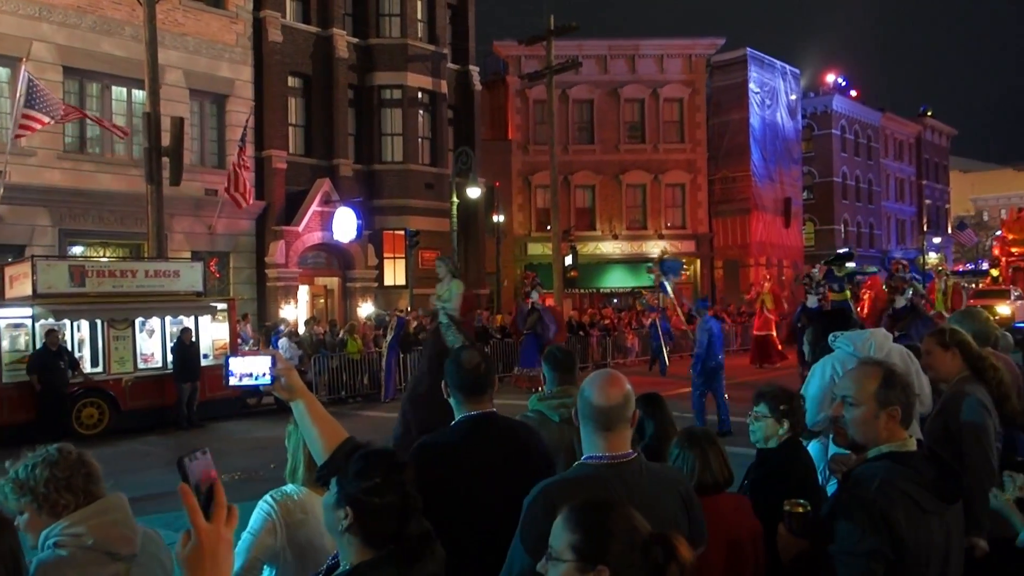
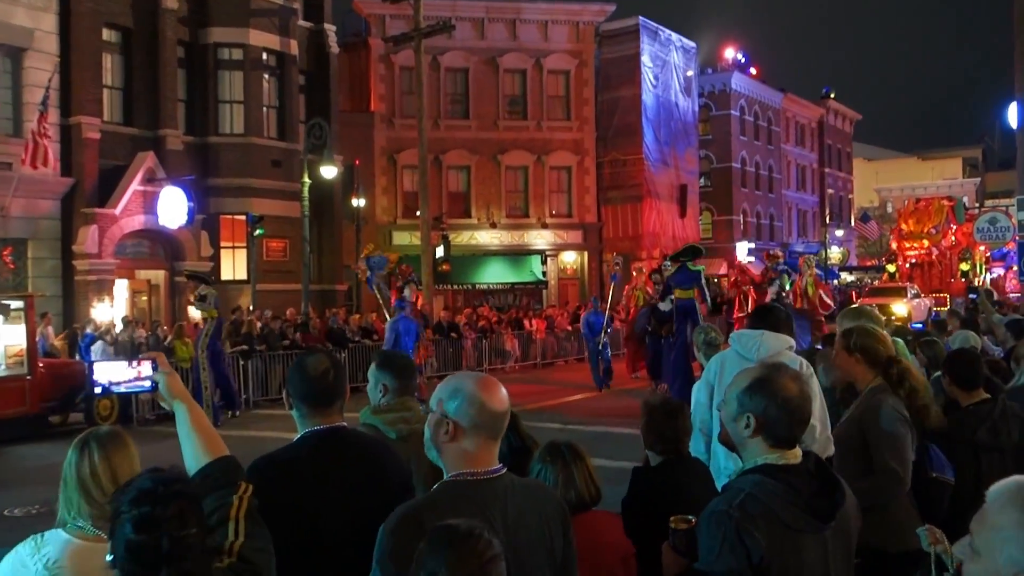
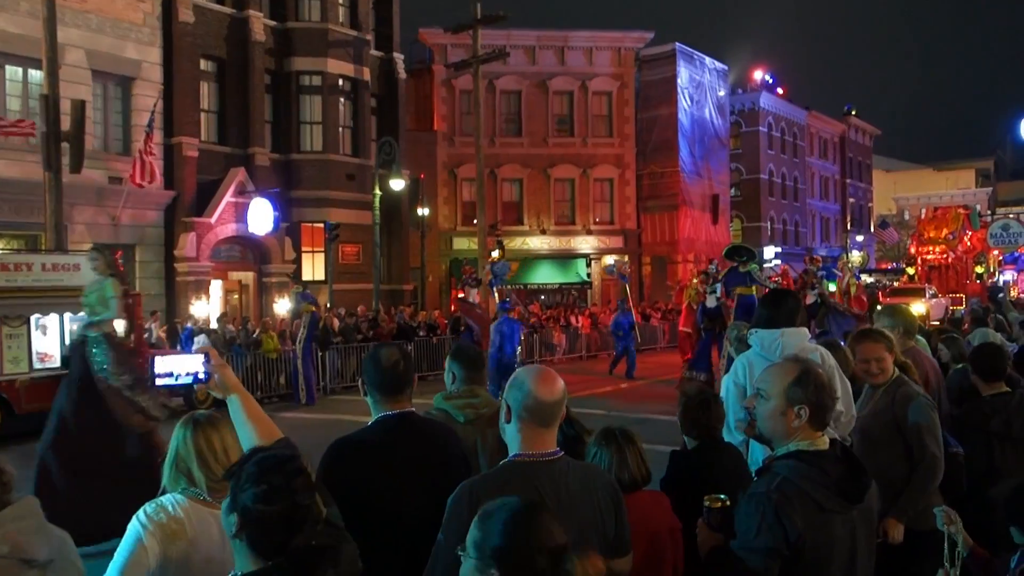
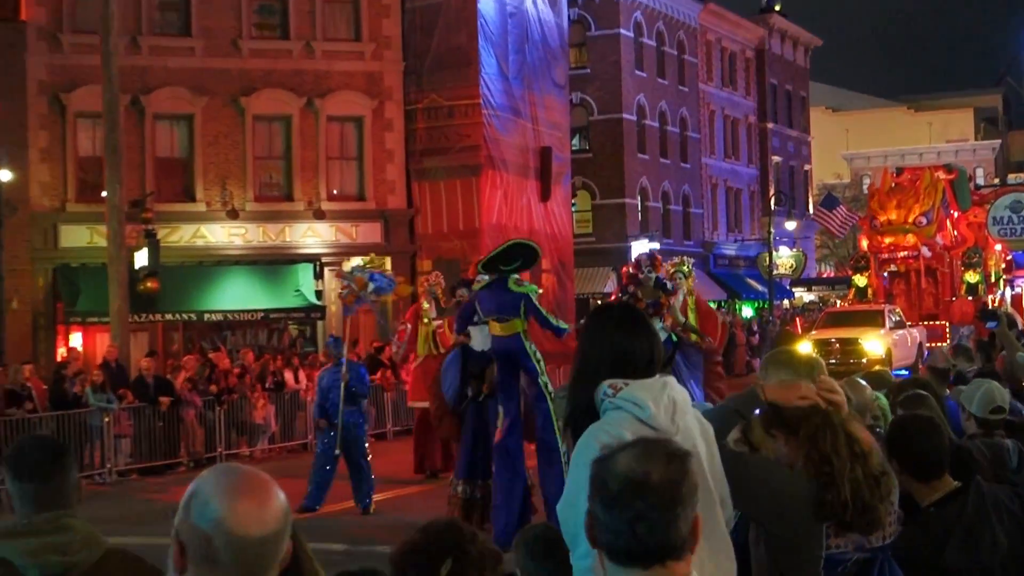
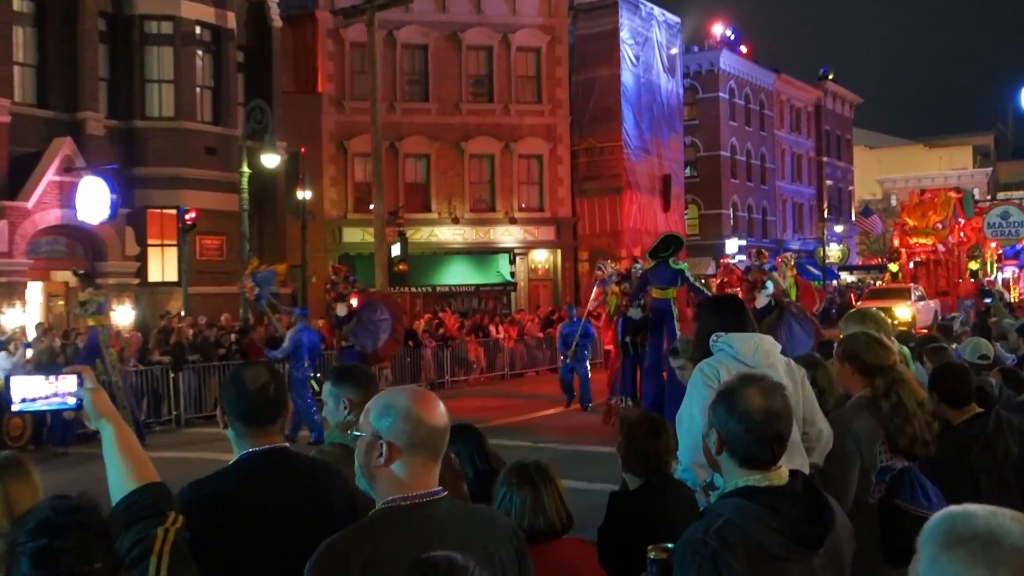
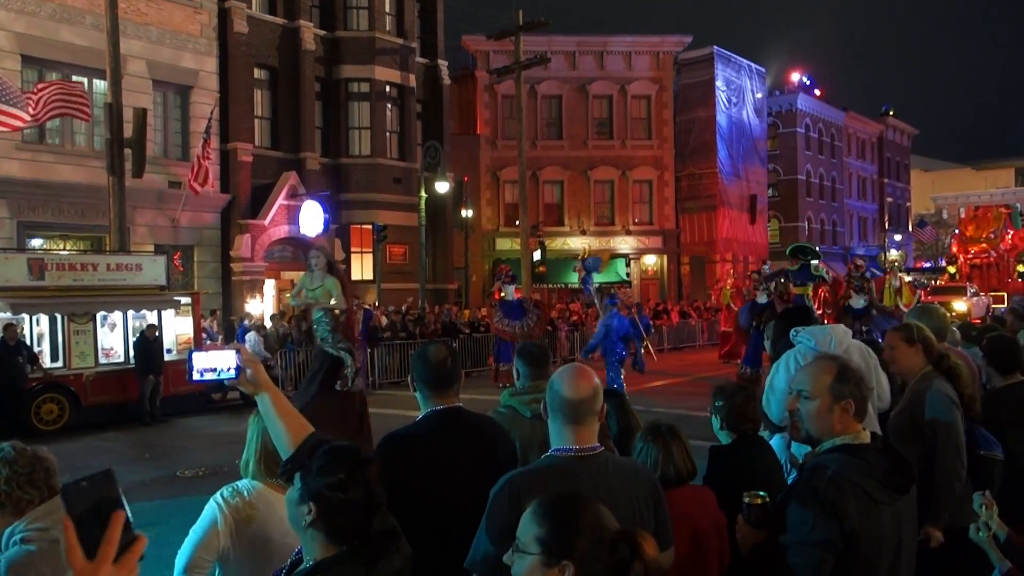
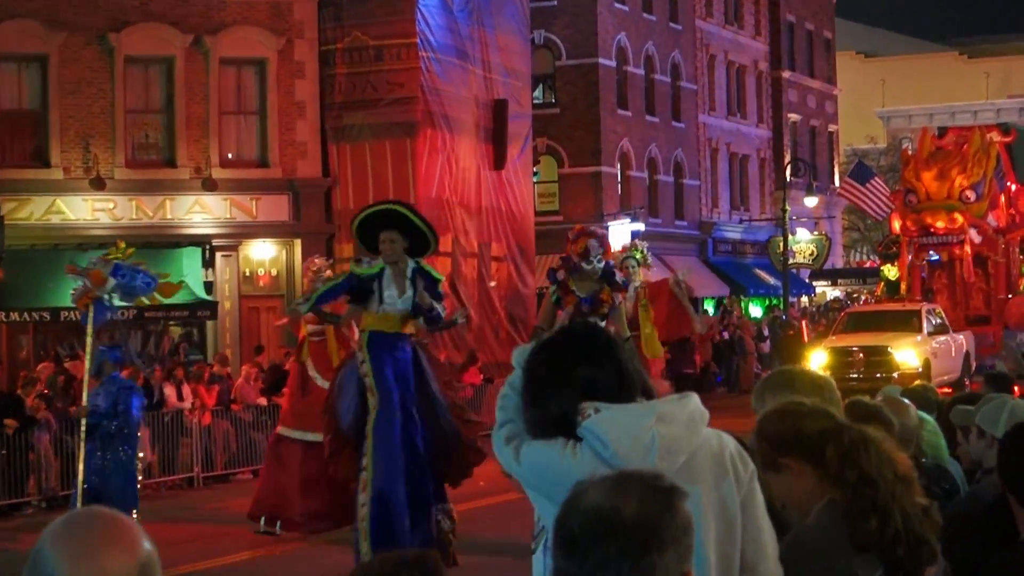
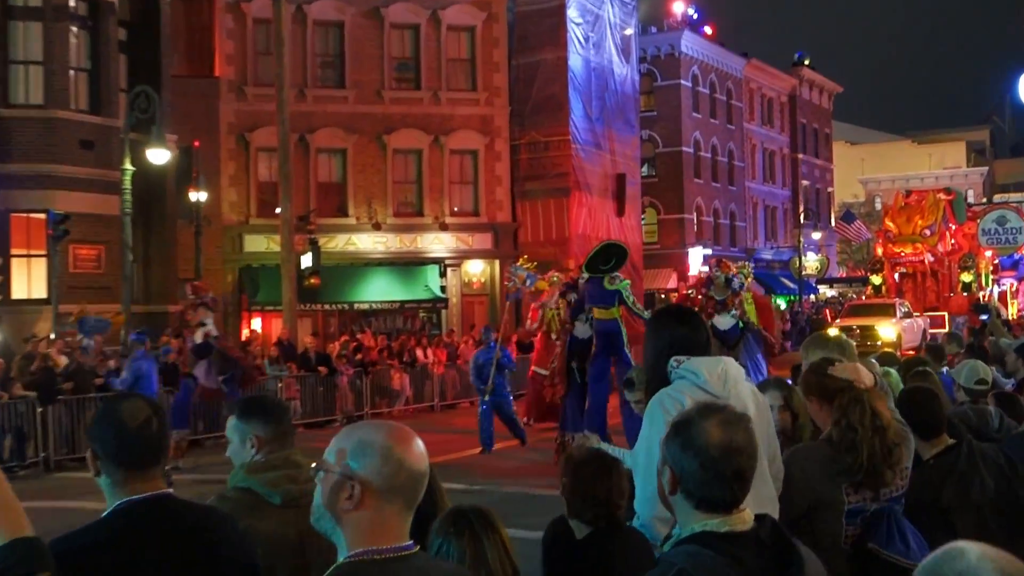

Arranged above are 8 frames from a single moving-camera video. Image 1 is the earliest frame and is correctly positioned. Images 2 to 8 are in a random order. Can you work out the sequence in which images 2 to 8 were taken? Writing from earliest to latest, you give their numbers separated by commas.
6, 3, 2, 5, 8, 4, 7
